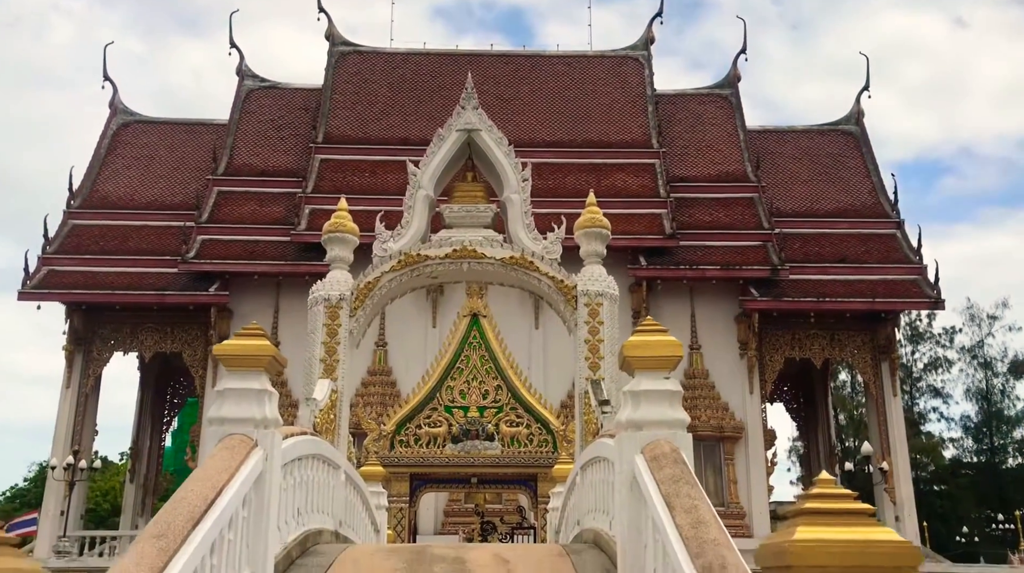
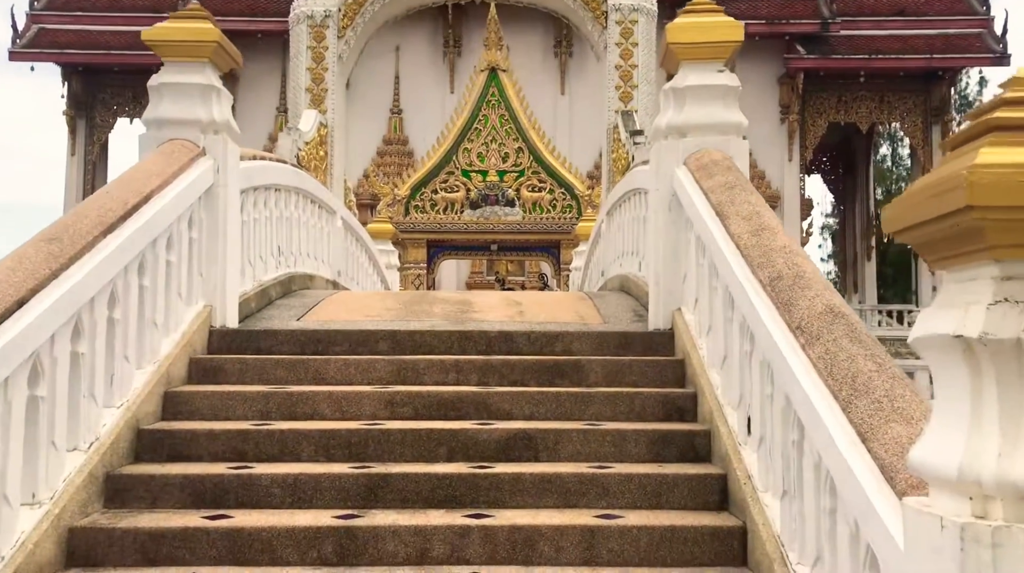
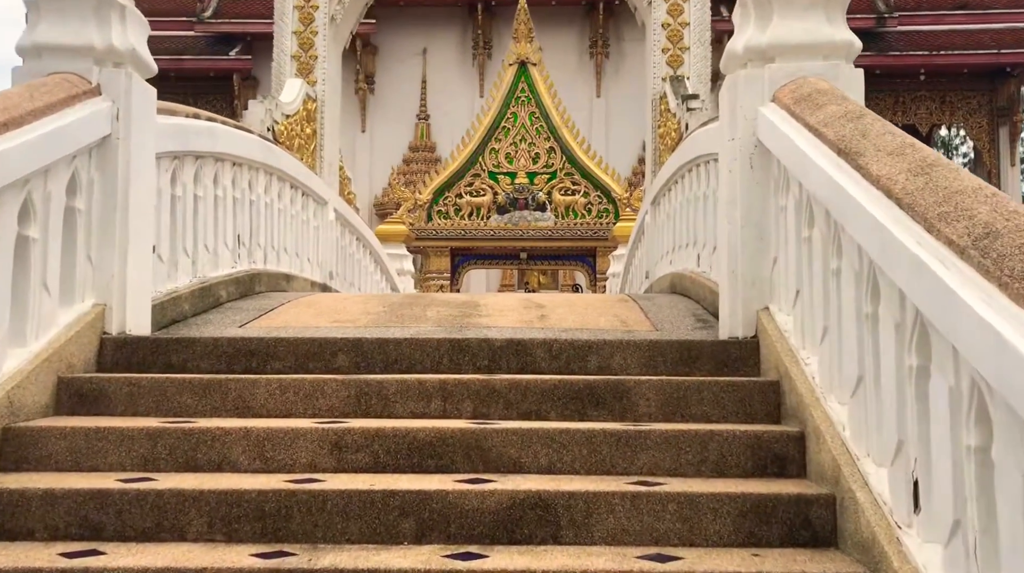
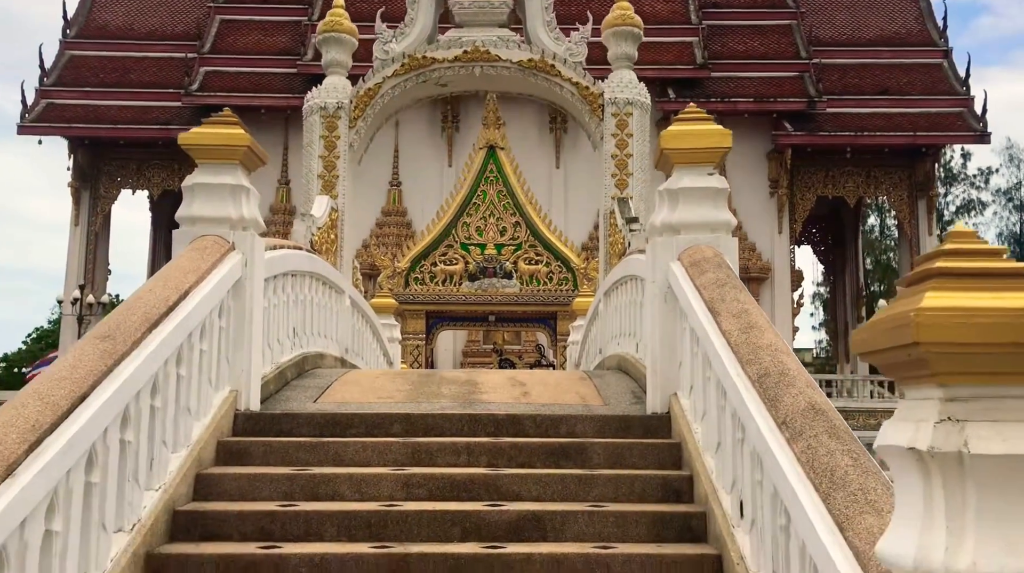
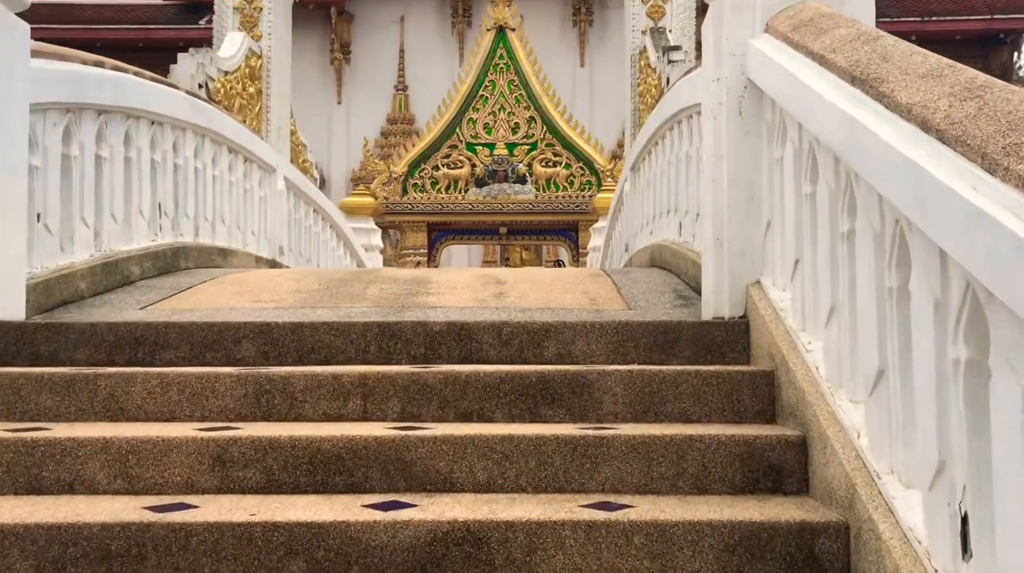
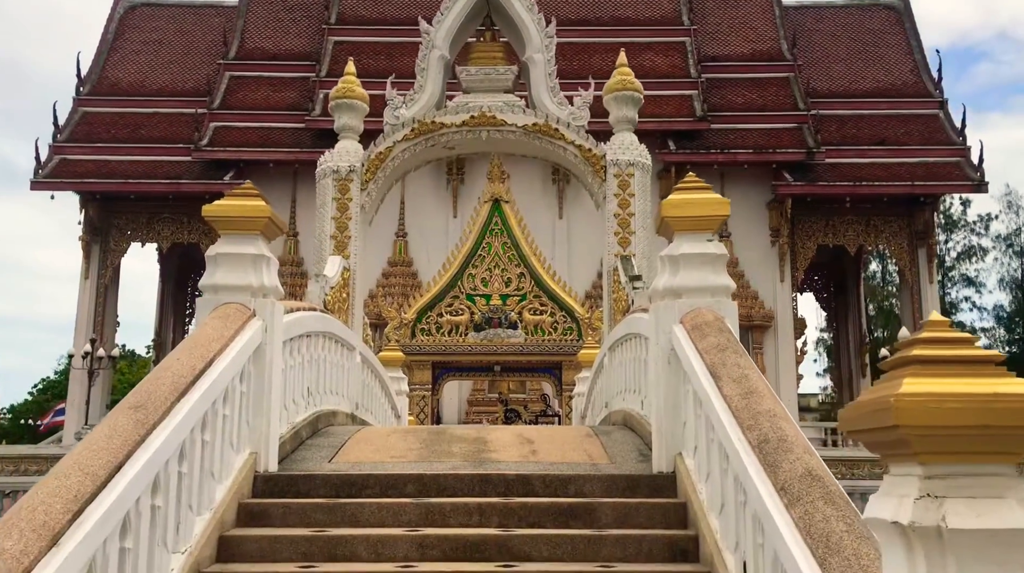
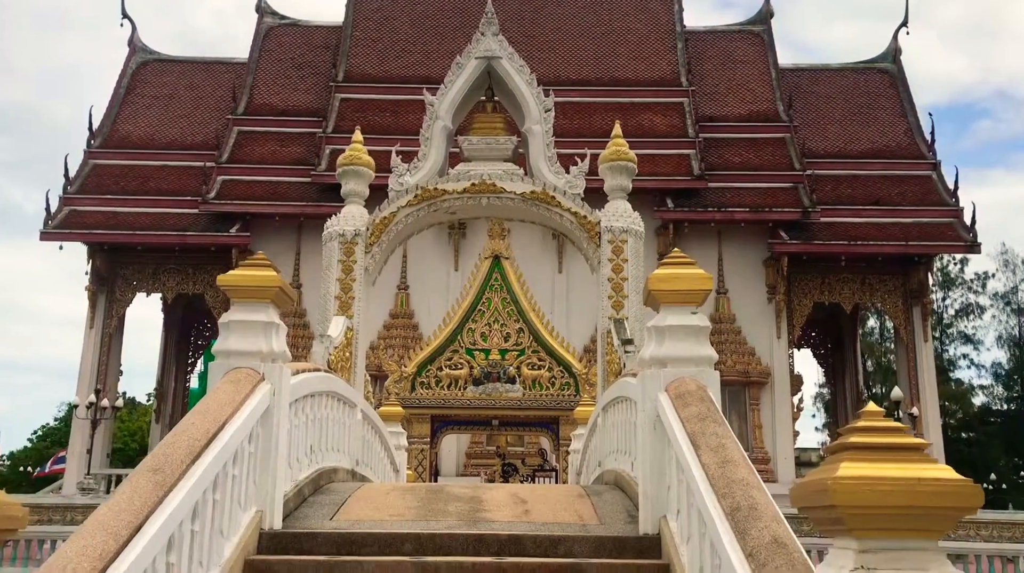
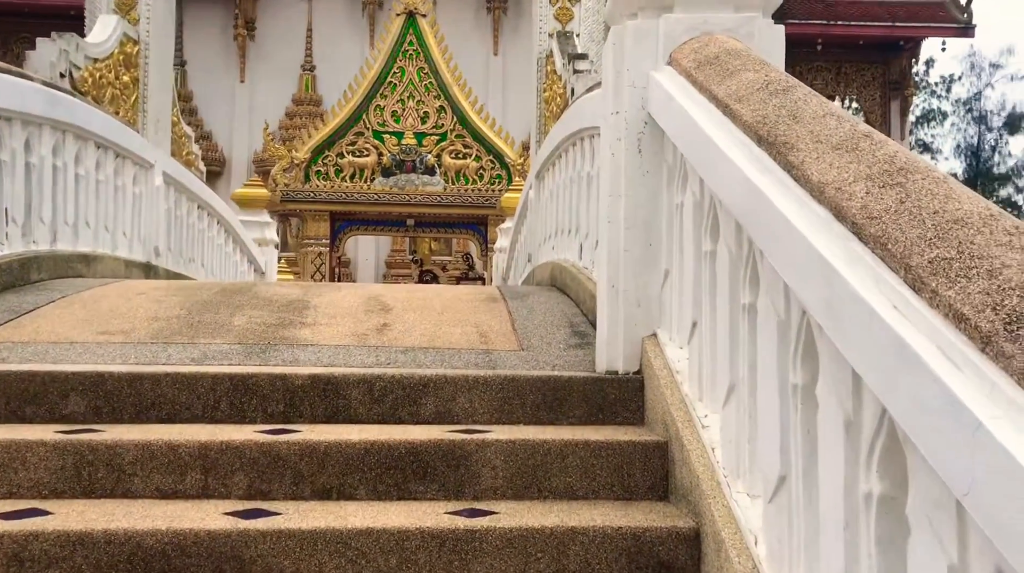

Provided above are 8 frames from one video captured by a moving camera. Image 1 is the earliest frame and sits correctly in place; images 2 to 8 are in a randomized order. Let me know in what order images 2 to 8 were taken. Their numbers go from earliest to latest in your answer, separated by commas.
7, 6, 4, 2, 3, 5, 8
